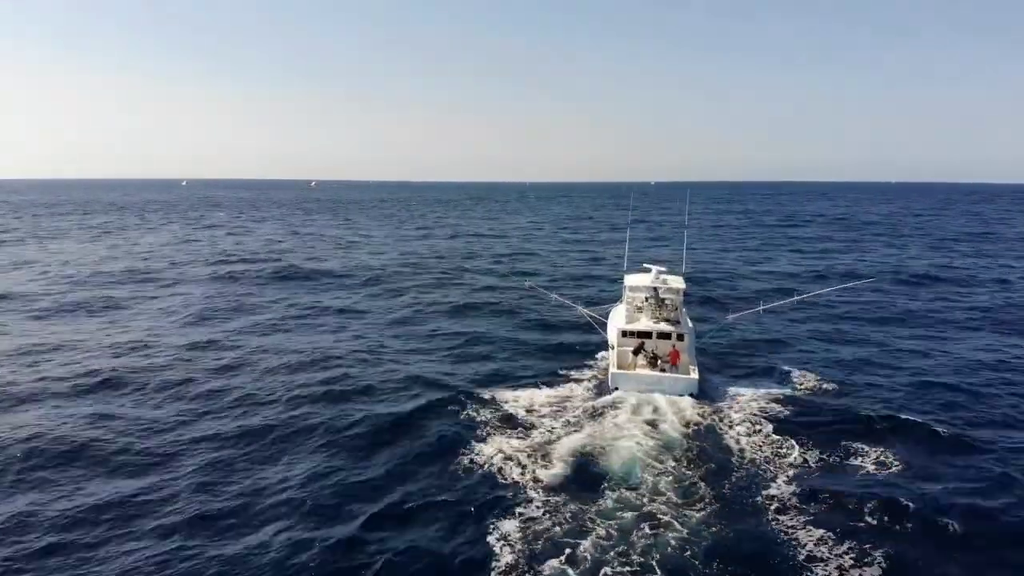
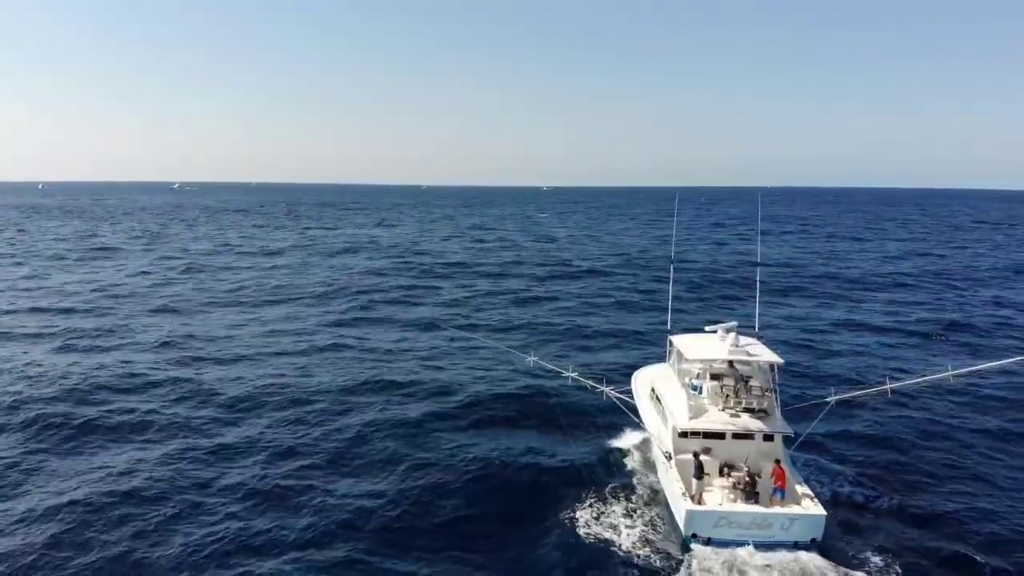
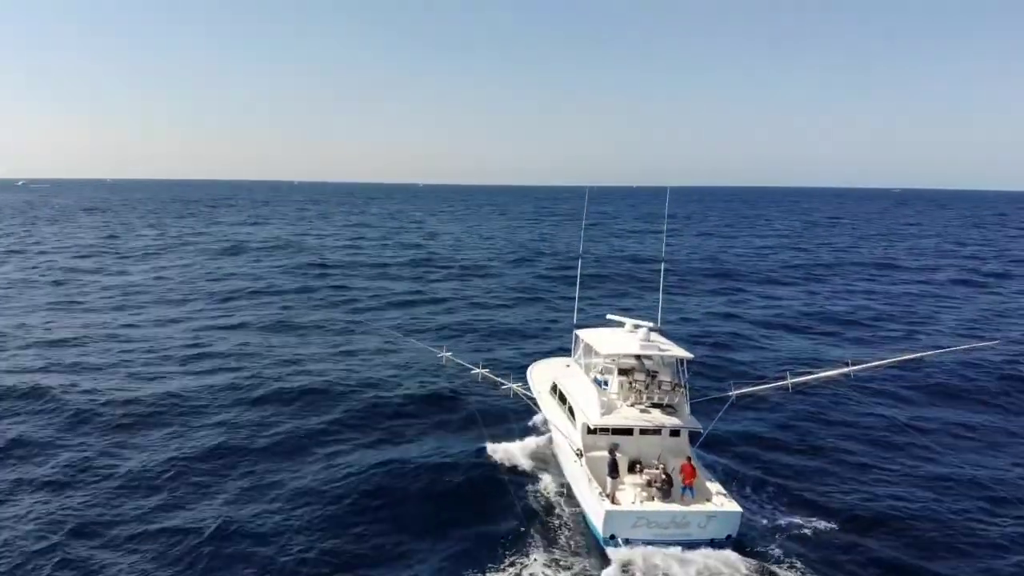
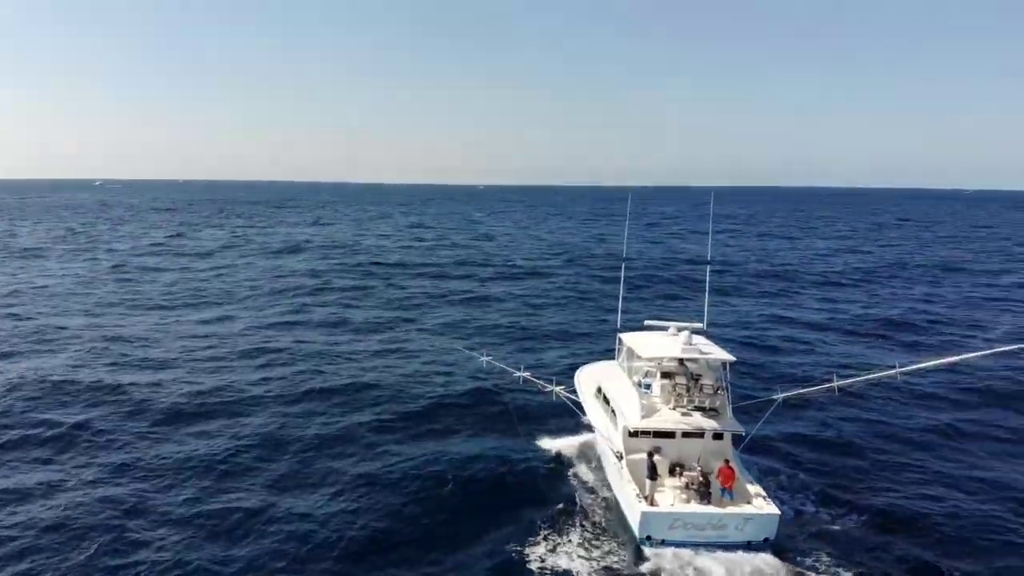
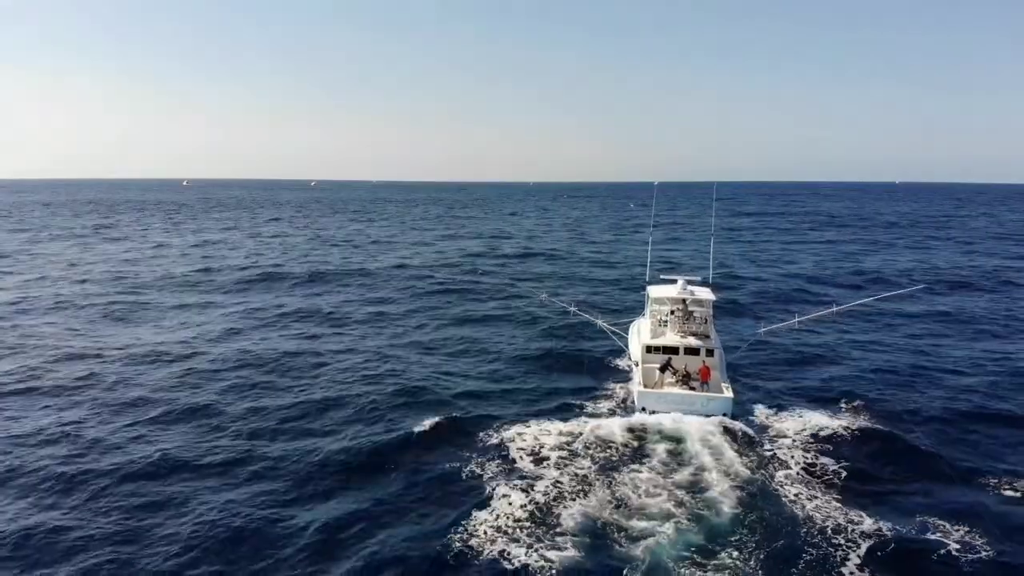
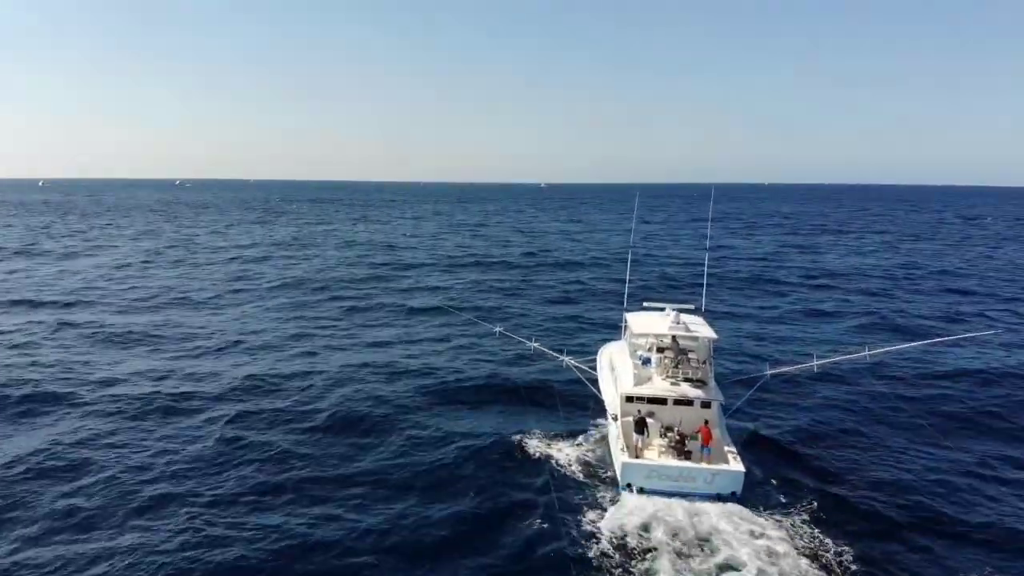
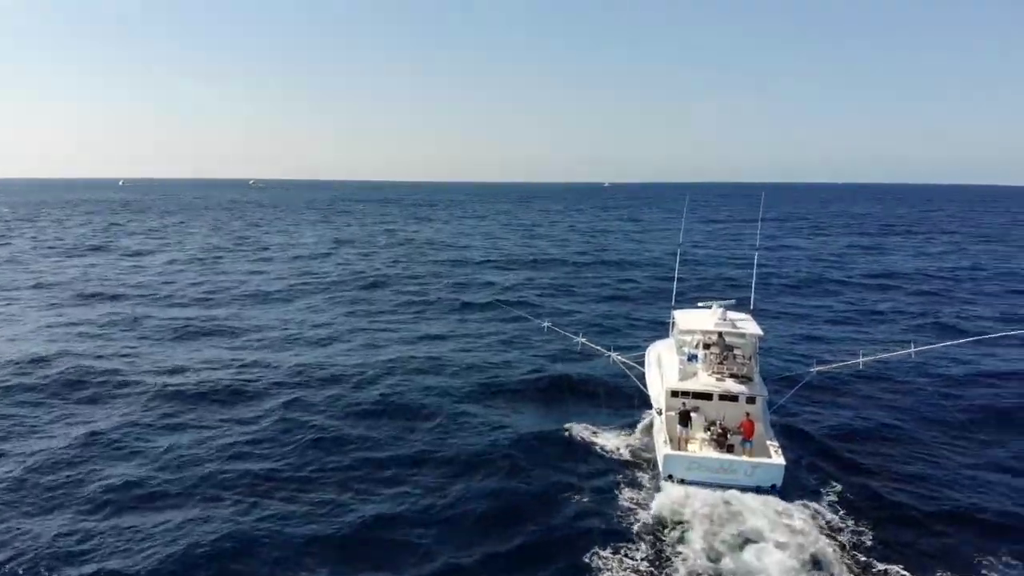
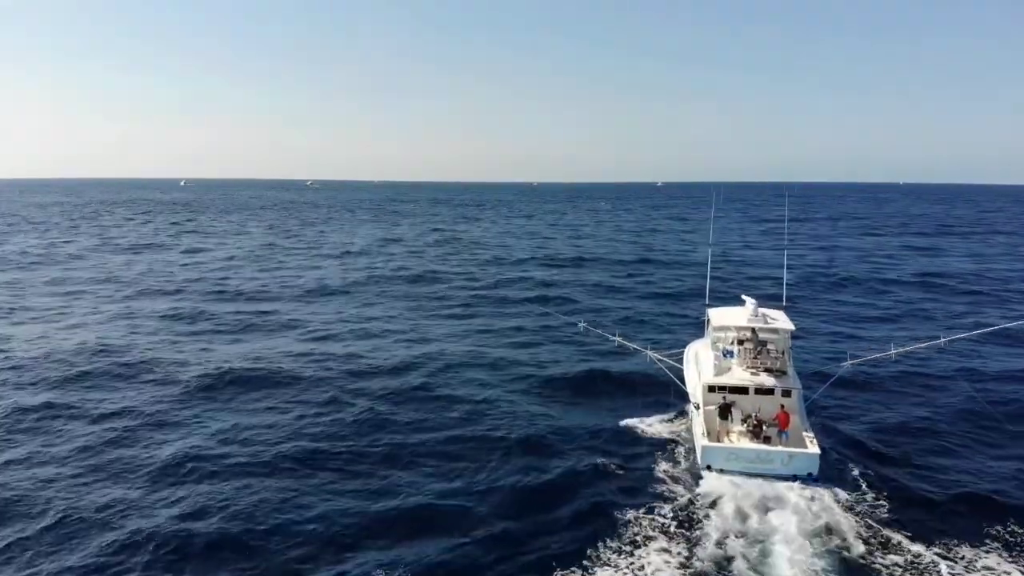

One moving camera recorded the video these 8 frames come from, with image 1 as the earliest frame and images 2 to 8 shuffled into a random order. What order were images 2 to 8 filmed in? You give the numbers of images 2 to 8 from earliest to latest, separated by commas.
5, 8, 7, 6, 2, 4, 3
